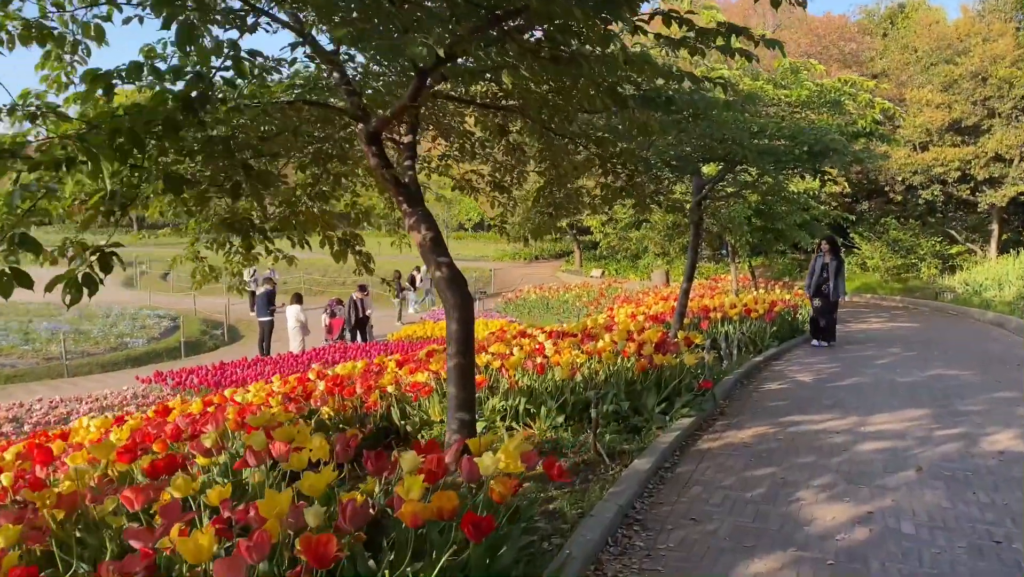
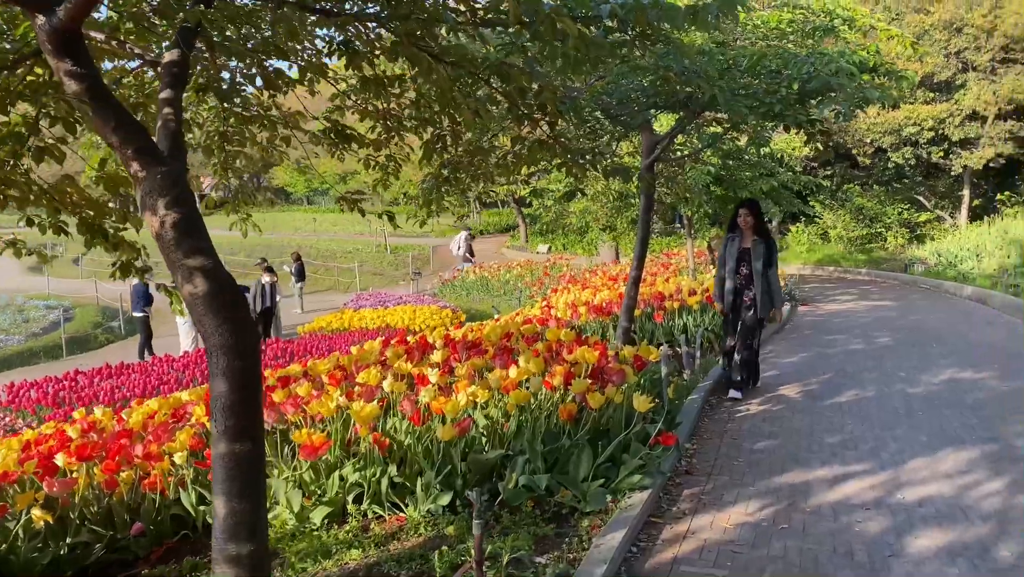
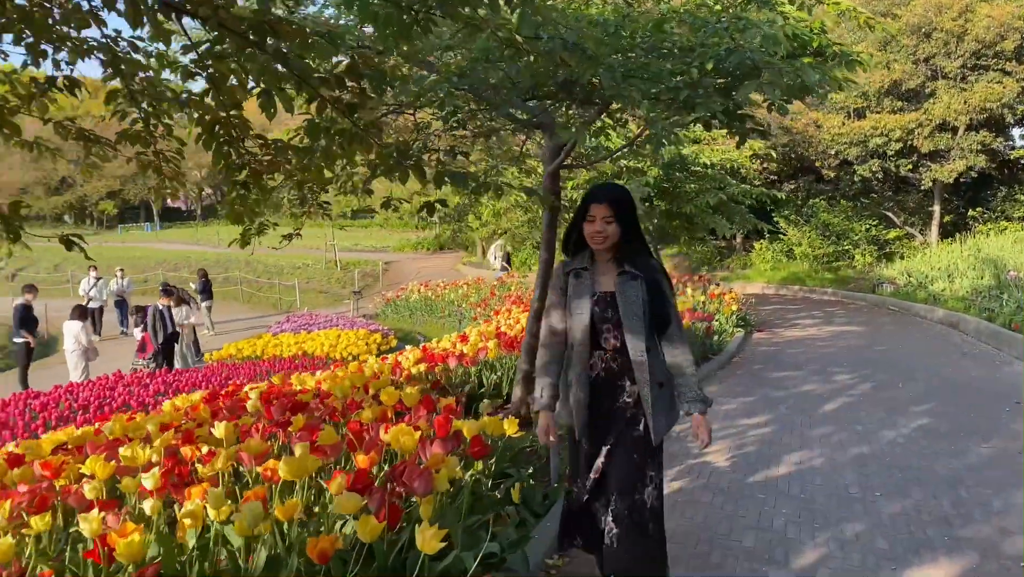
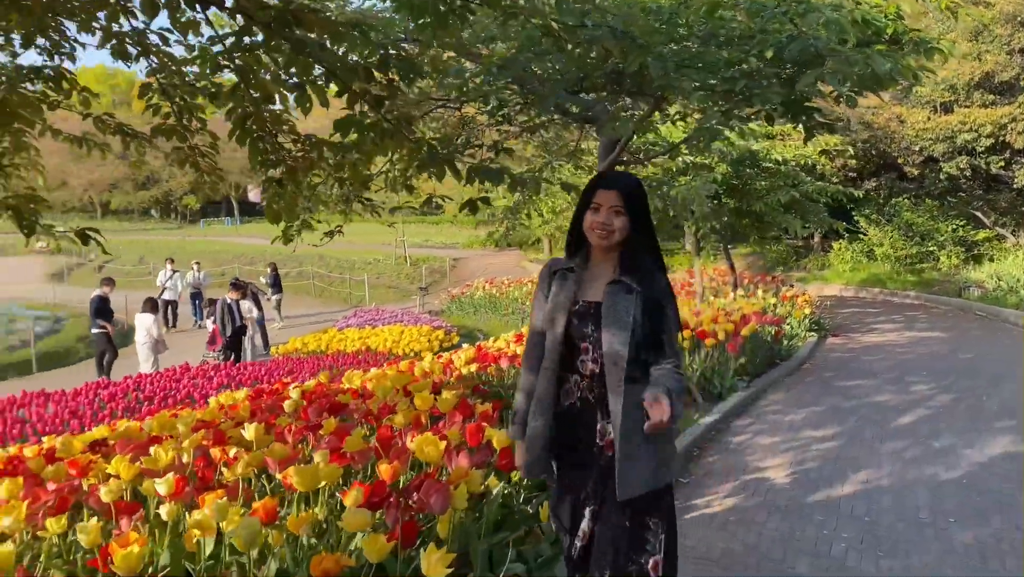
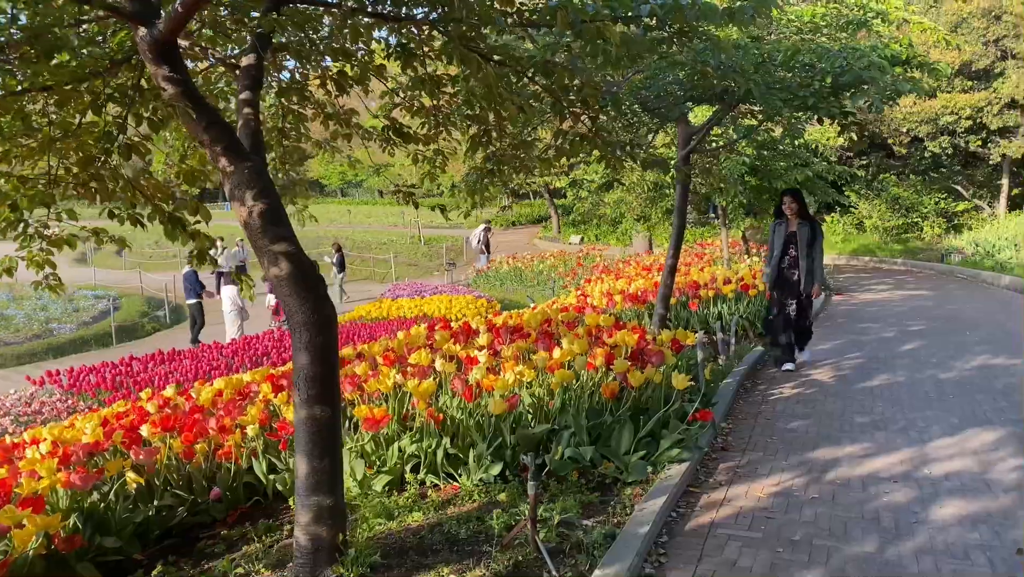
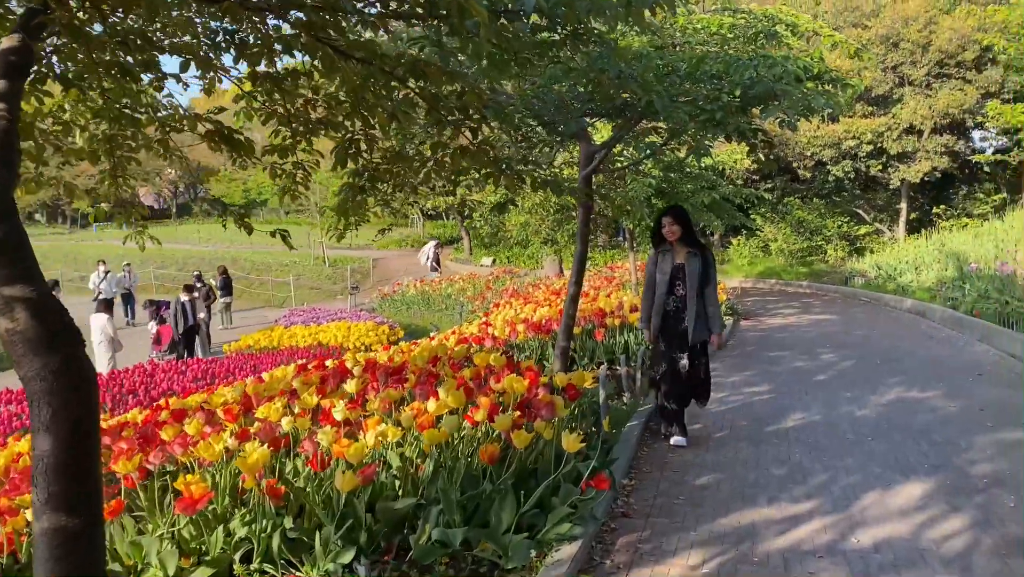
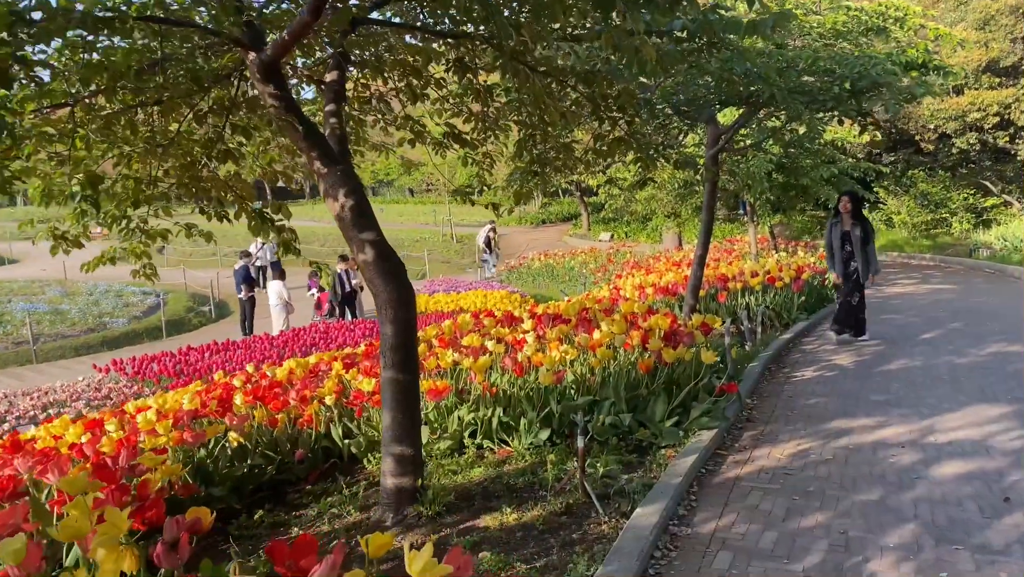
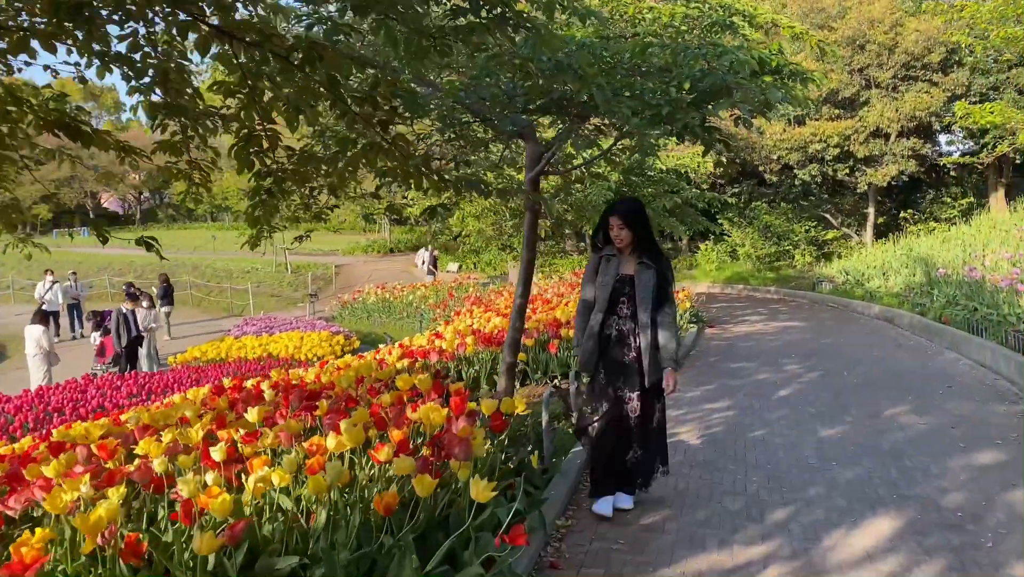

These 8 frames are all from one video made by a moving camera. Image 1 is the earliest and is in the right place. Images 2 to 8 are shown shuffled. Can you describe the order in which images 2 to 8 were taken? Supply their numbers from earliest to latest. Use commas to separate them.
7, 5, 2, 6, 8, 3, 4
